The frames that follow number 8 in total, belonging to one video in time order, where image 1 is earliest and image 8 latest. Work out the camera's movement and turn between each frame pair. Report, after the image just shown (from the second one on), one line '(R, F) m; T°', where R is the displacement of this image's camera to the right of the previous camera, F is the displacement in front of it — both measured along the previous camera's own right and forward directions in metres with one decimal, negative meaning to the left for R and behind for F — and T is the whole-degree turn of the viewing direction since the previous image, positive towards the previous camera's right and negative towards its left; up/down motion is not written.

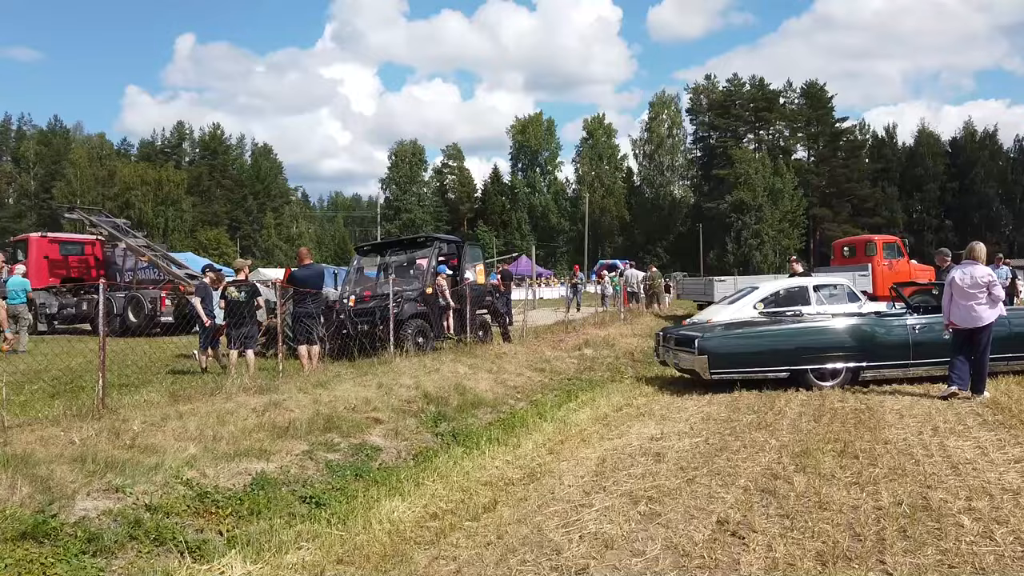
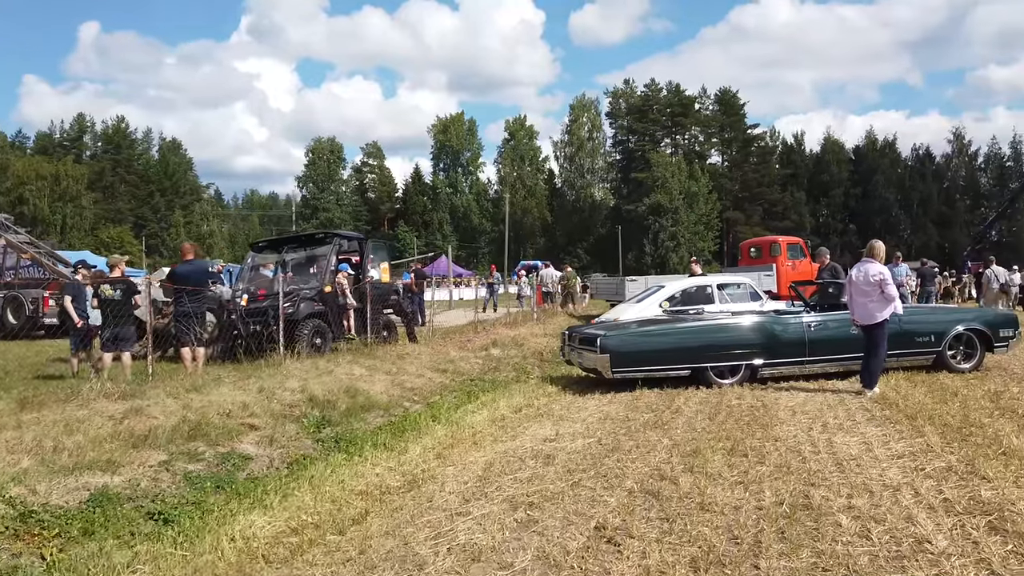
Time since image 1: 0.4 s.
(+0.3, +0.2) m; +6°
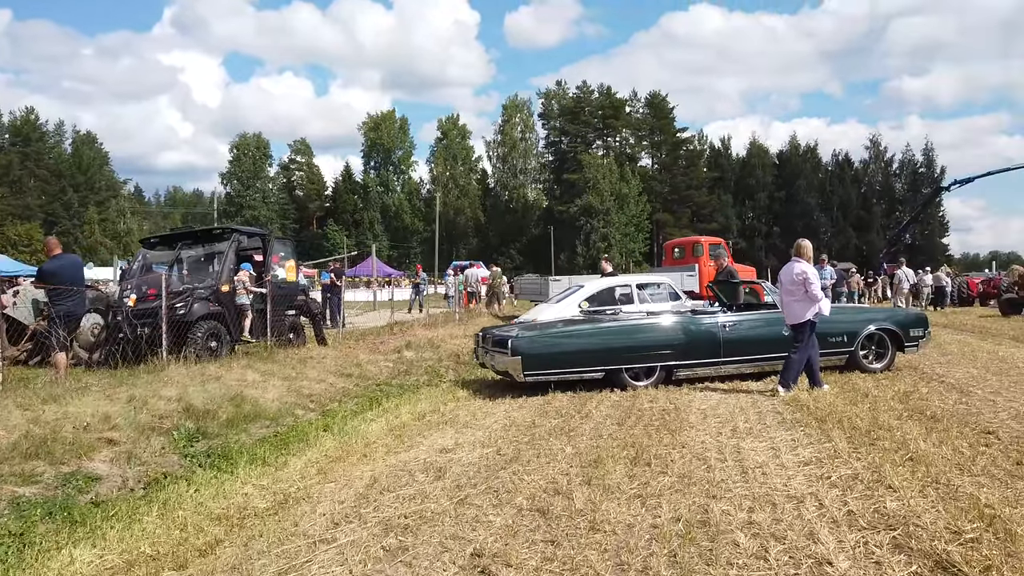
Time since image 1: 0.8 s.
(+0.3, +0.4) m; +5°
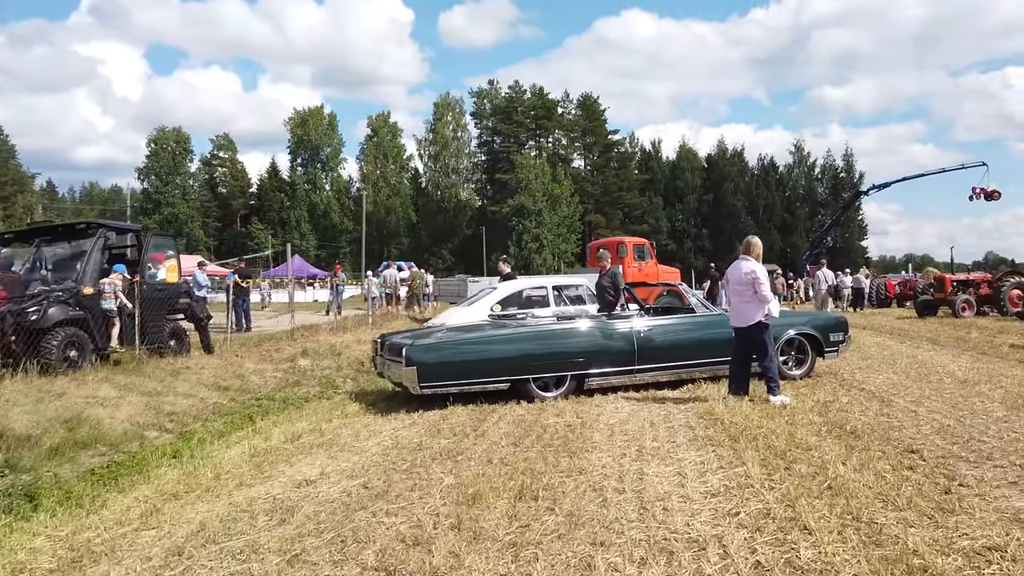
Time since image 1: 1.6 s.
(+0.4, +0.7) m; +5°
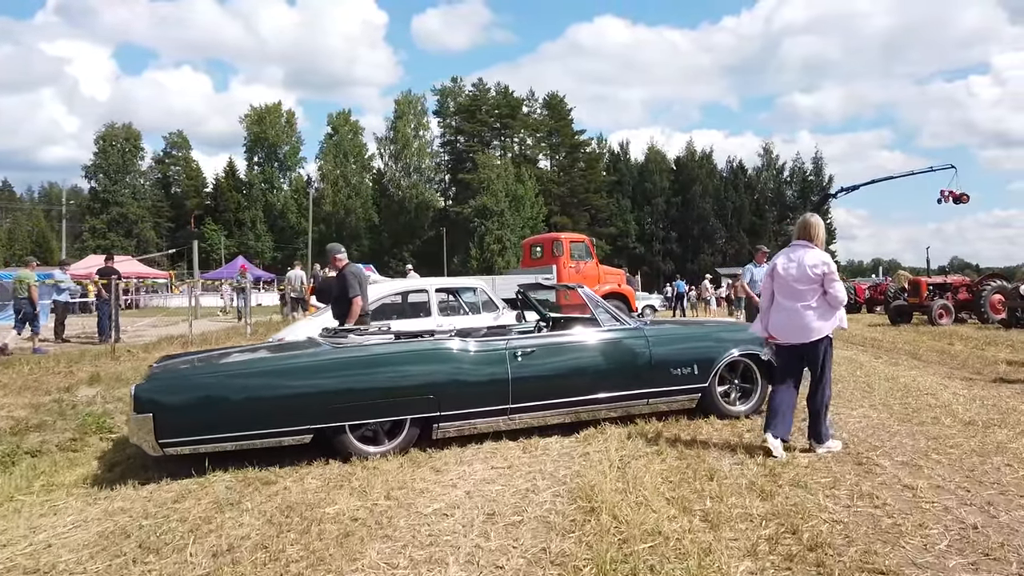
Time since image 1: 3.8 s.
(+1.0, +2.3) m; +2°
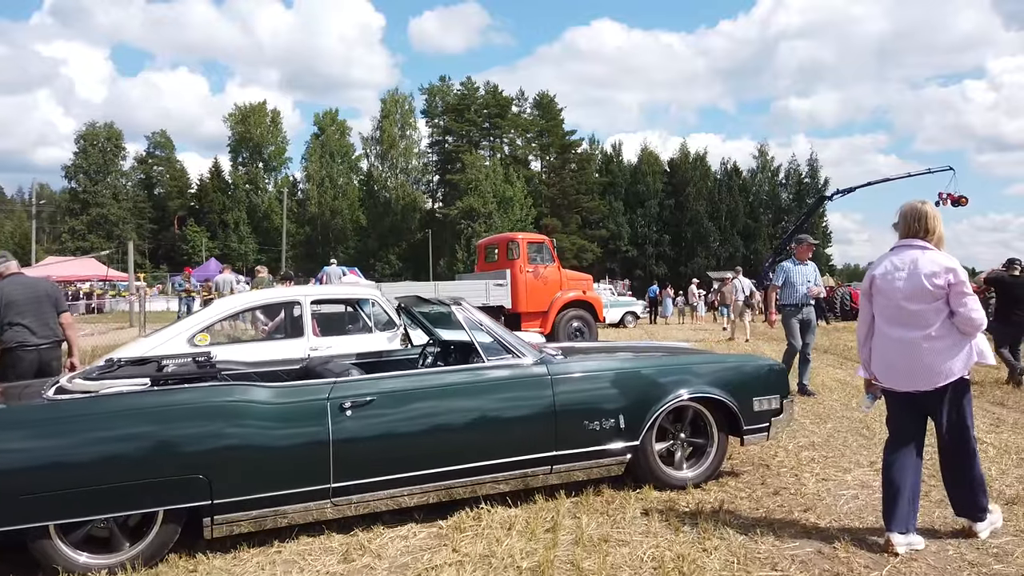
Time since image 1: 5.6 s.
(+0.8, +1.7) m; 0°
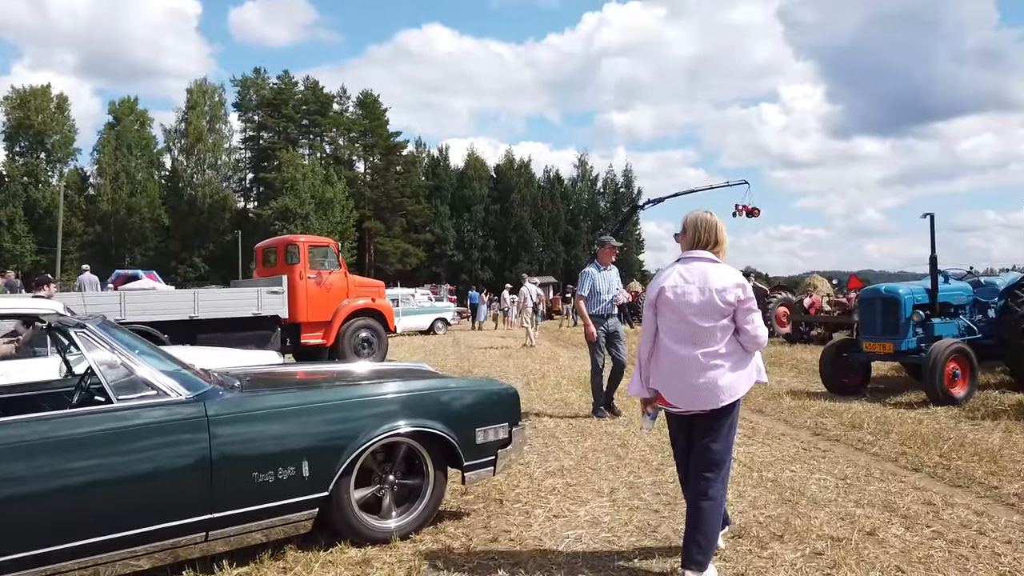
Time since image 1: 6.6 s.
(+0.7, +0.6) m; +13°
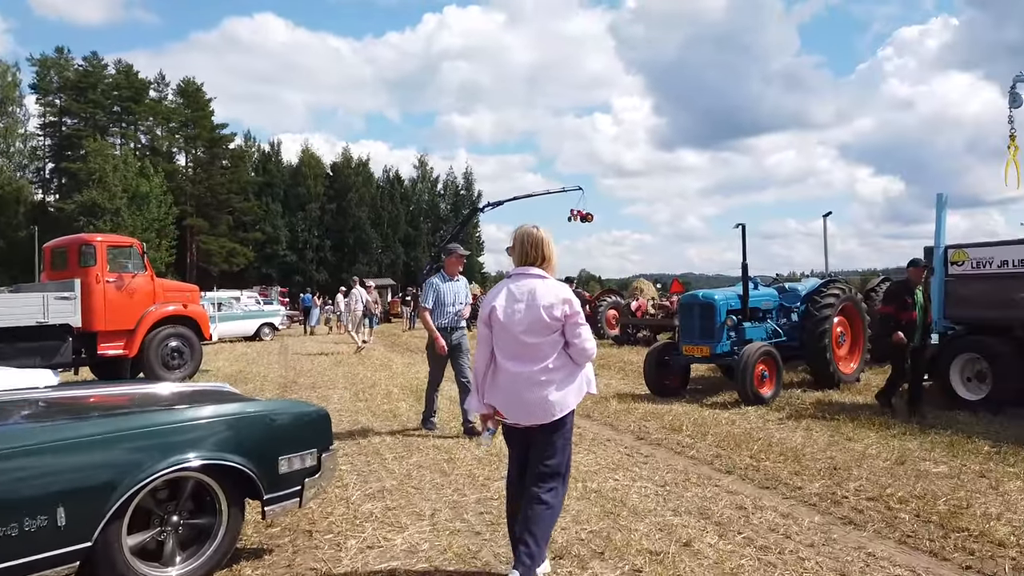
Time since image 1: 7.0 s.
(+0.1, +0.2) m; +12°
